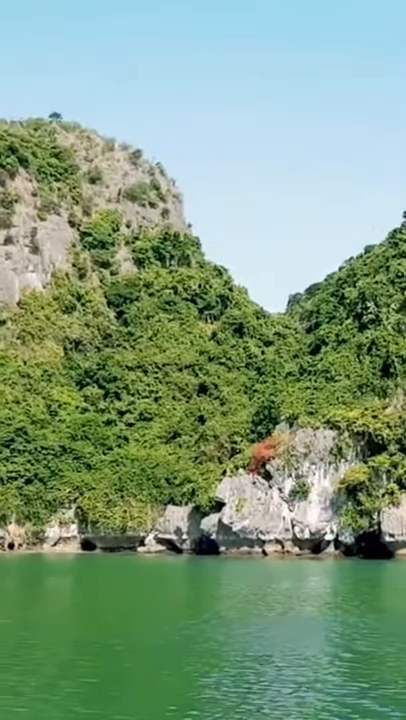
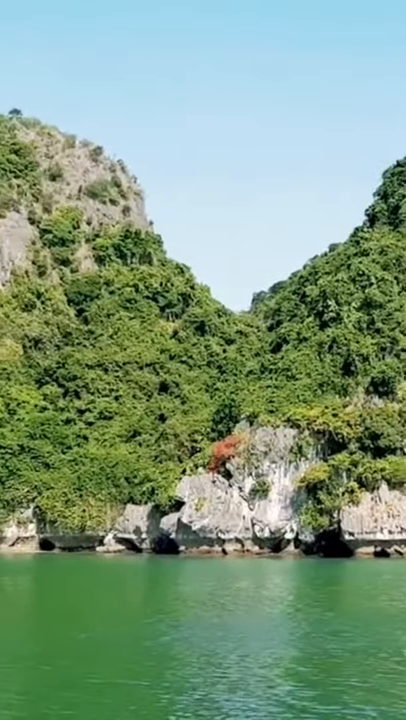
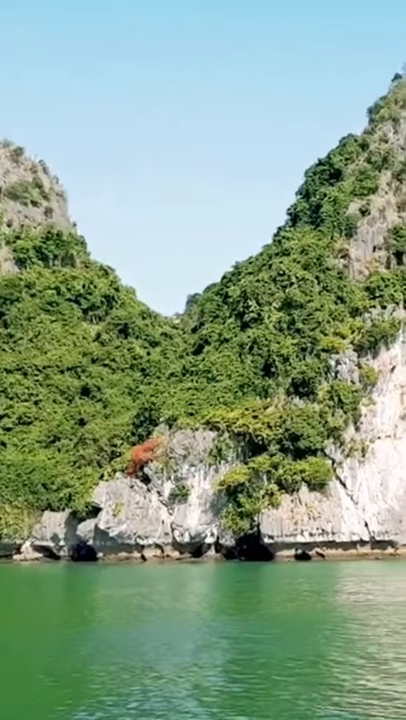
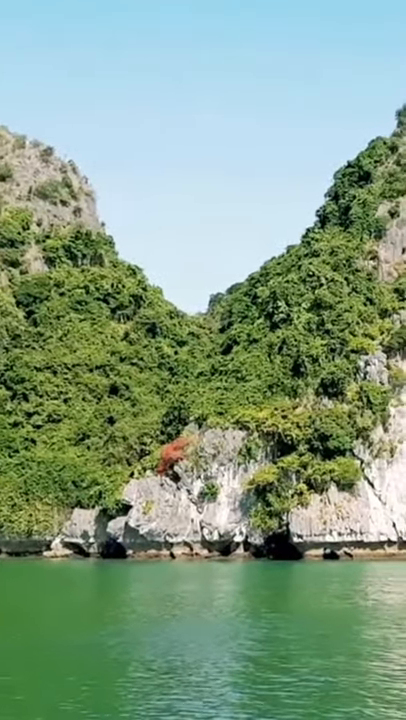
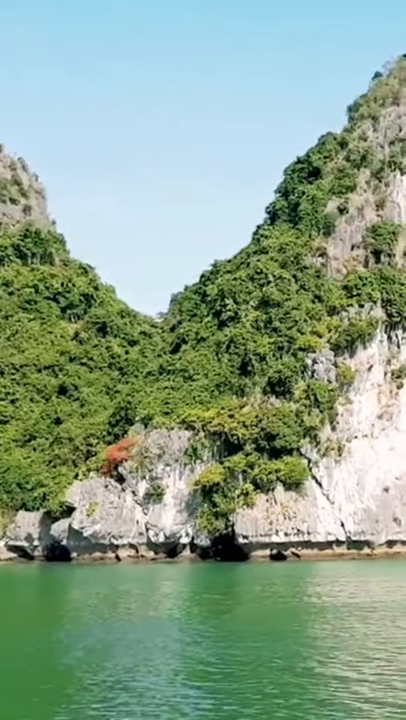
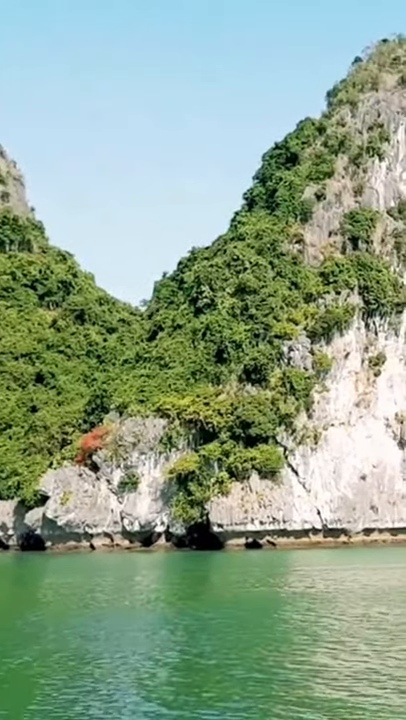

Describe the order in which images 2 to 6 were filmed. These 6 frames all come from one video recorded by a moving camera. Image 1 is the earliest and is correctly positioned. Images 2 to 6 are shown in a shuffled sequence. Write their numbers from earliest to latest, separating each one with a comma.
2, 4, 3, 5, 6
